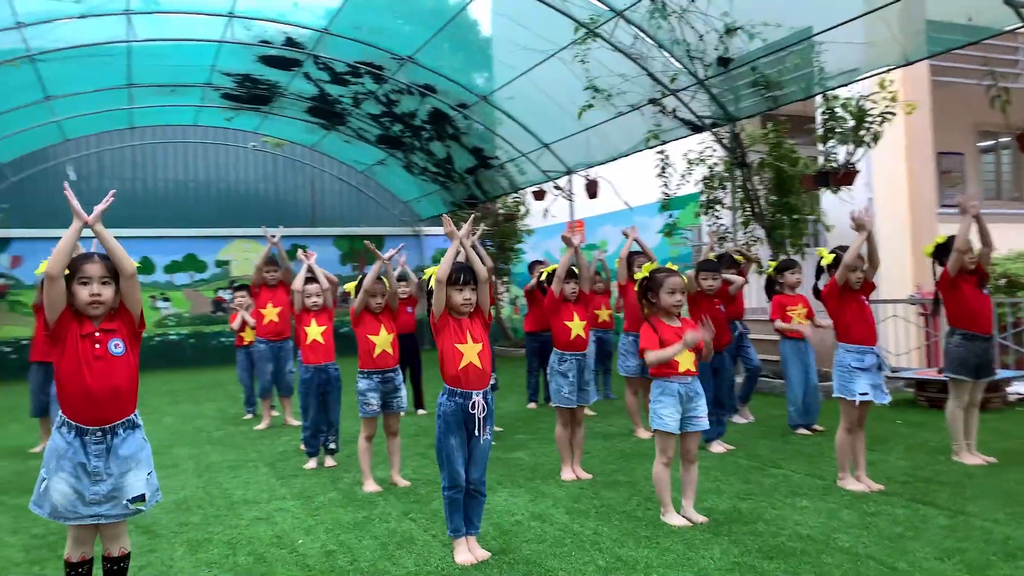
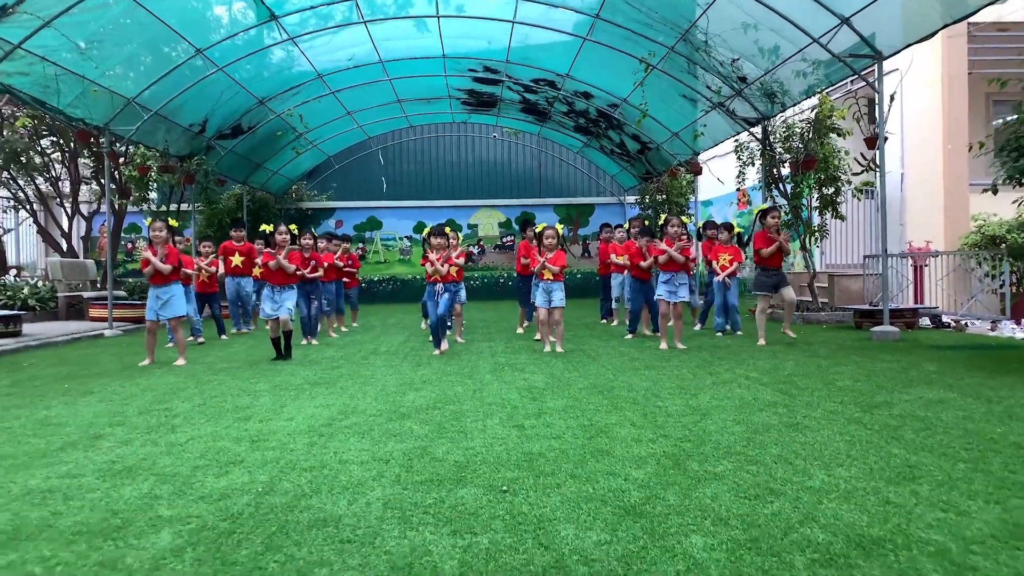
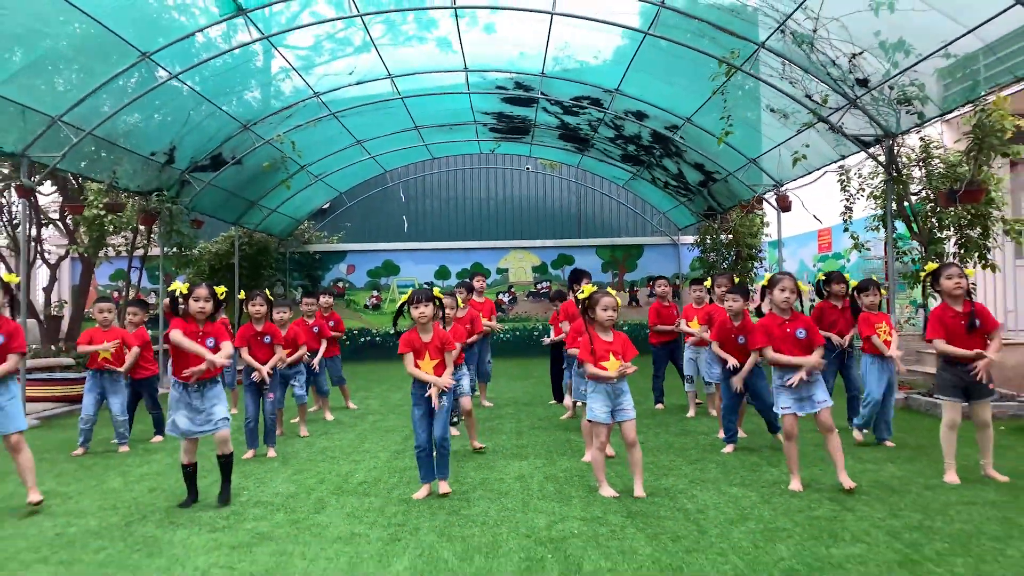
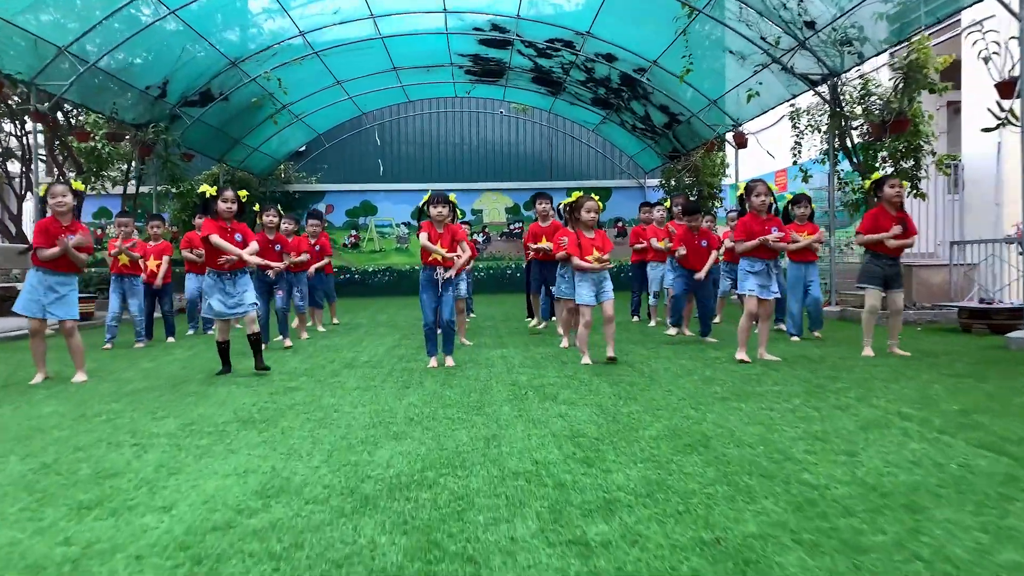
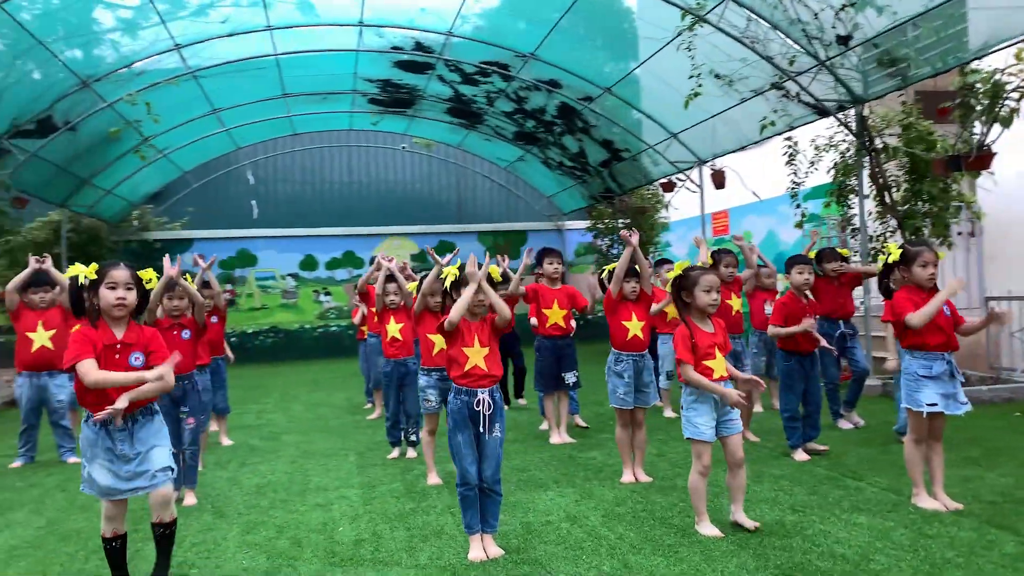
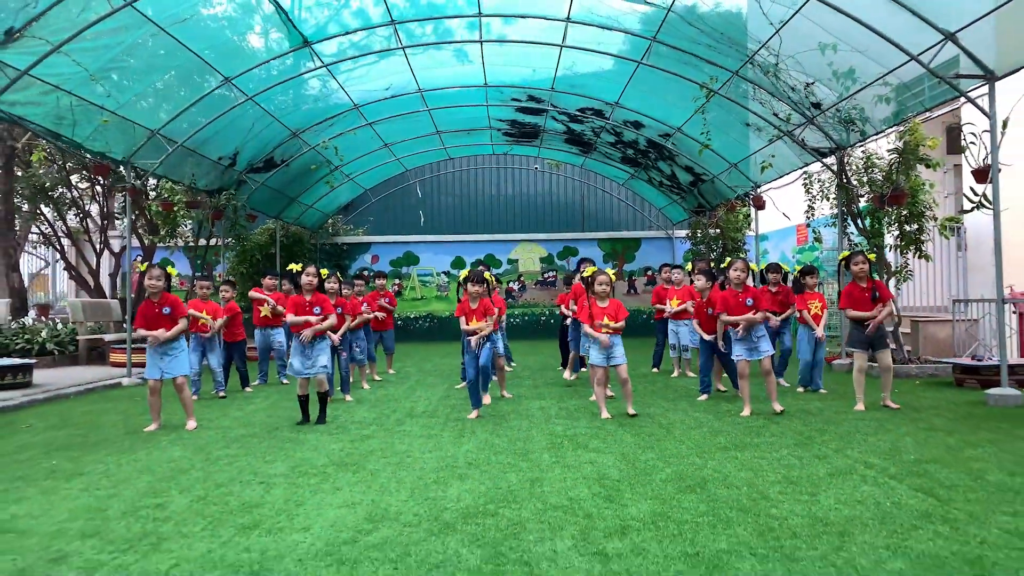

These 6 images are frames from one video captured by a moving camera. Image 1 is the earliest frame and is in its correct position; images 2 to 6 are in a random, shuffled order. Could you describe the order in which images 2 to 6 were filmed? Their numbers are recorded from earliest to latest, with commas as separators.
5, 3, 6, 2, 4
